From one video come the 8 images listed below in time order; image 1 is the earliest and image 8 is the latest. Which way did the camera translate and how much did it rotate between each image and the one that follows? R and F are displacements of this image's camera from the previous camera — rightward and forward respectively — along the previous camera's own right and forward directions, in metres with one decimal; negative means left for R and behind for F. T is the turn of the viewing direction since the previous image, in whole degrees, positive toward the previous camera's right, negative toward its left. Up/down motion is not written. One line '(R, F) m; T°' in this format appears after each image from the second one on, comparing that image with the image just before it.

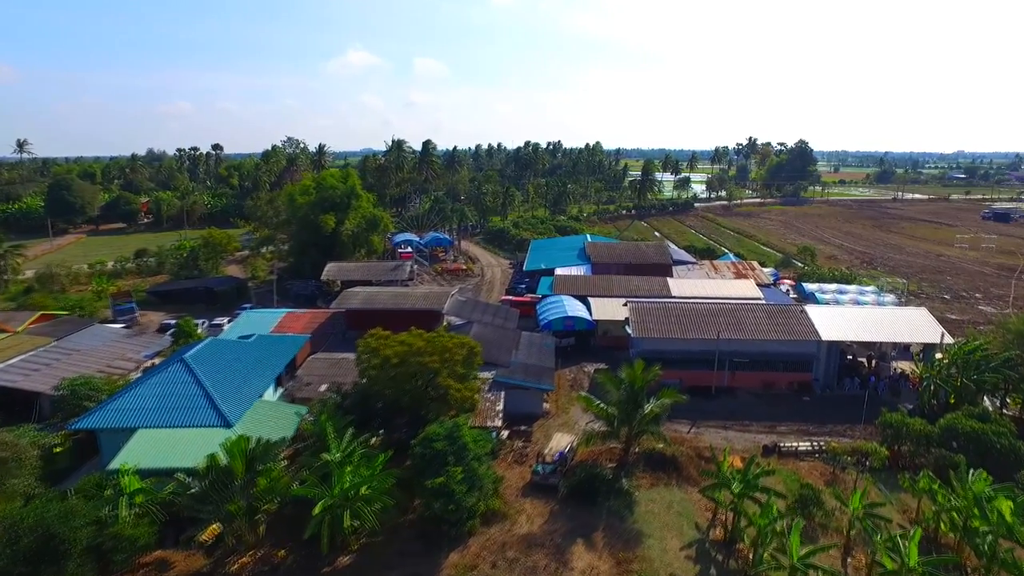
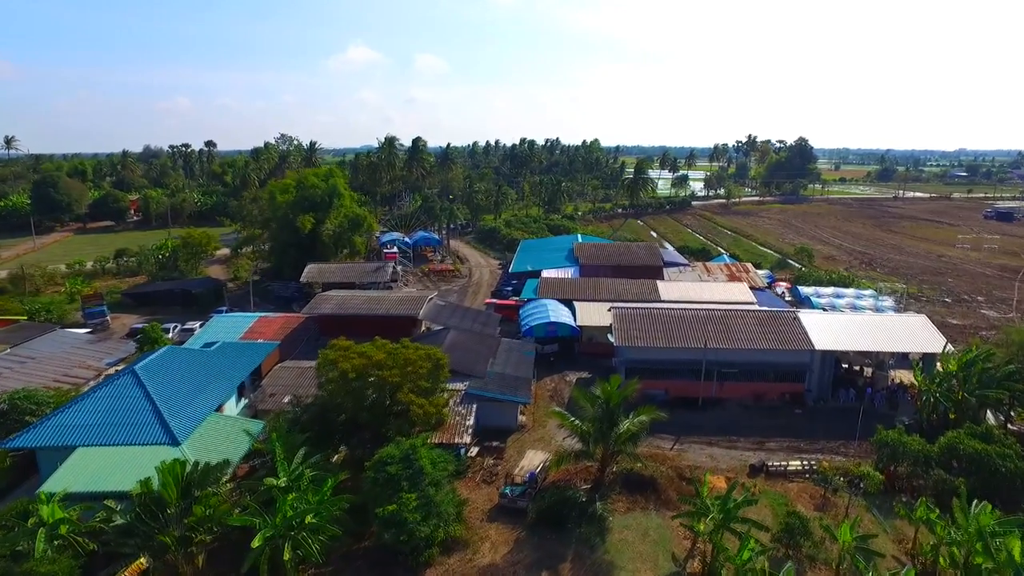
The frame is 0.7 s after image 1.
(+0.9, +1.2) m; 0°
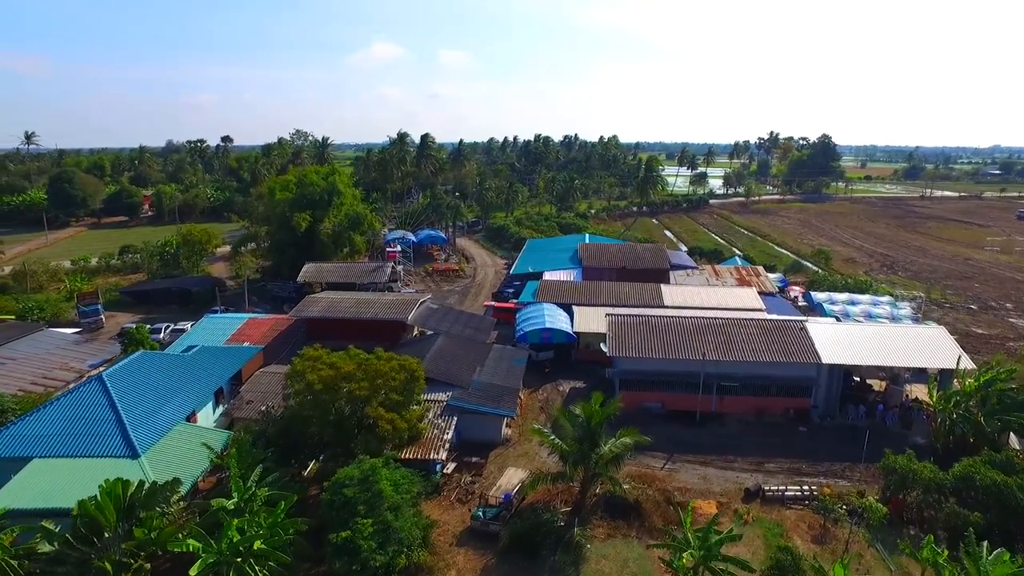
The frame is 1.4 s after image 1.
(+1.2, +1.1) m; -2°
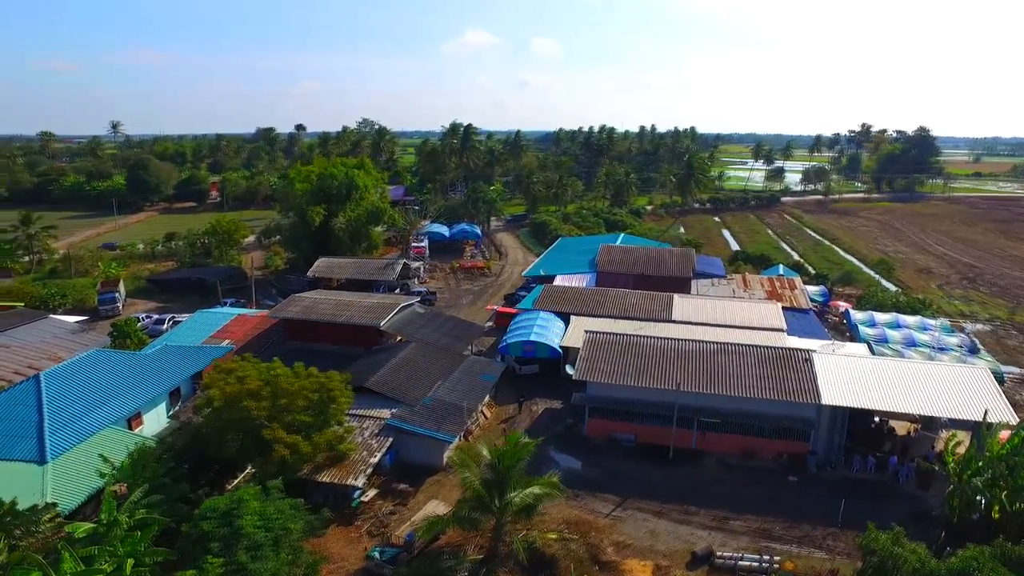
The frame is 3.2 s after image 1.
(+3.9, +2.1) m; -8°
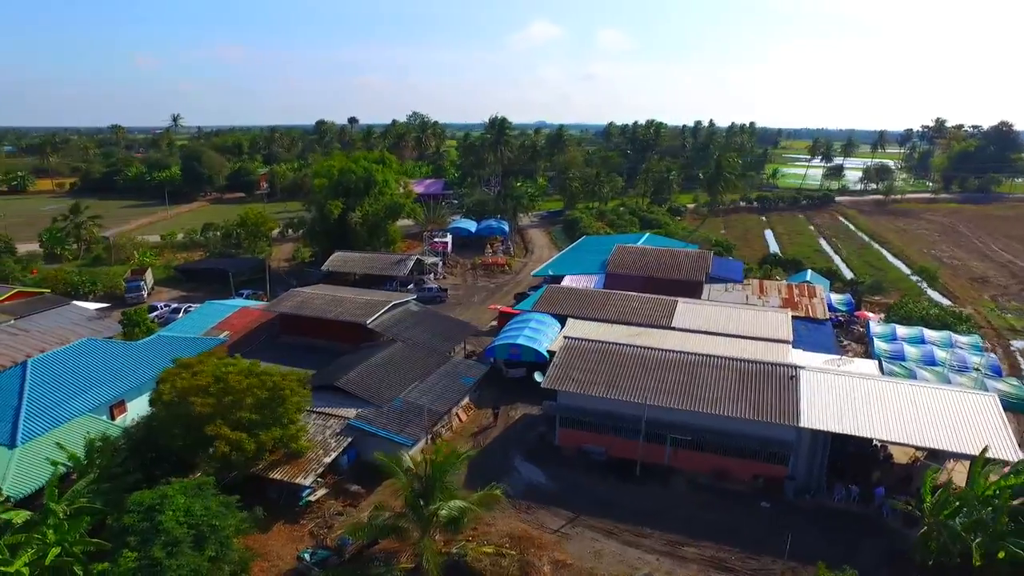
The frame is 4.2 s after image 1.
(+2.8, +0.6) m; -5°
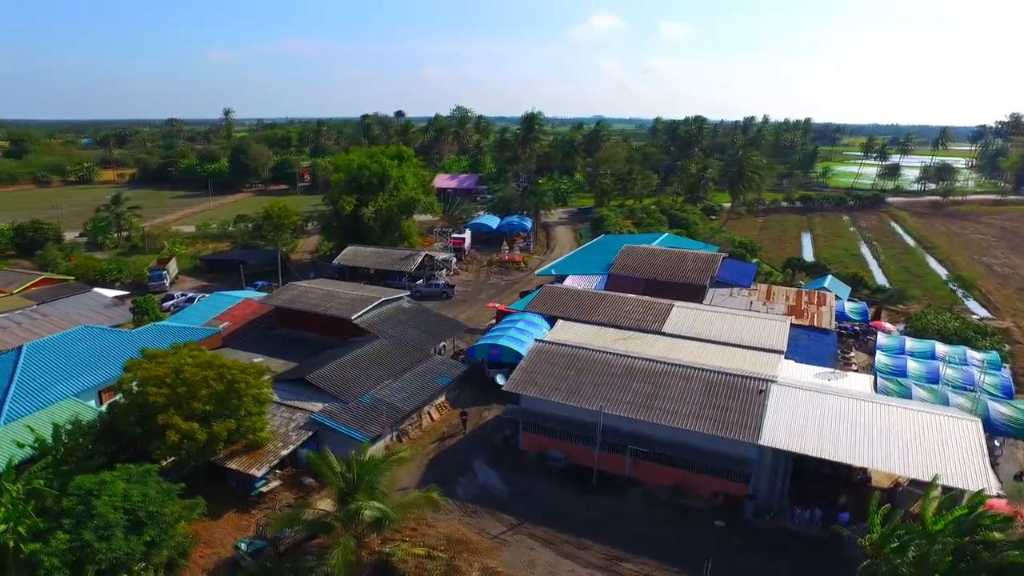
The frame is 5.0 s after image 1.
(+2.7, +0.3) m; -5°
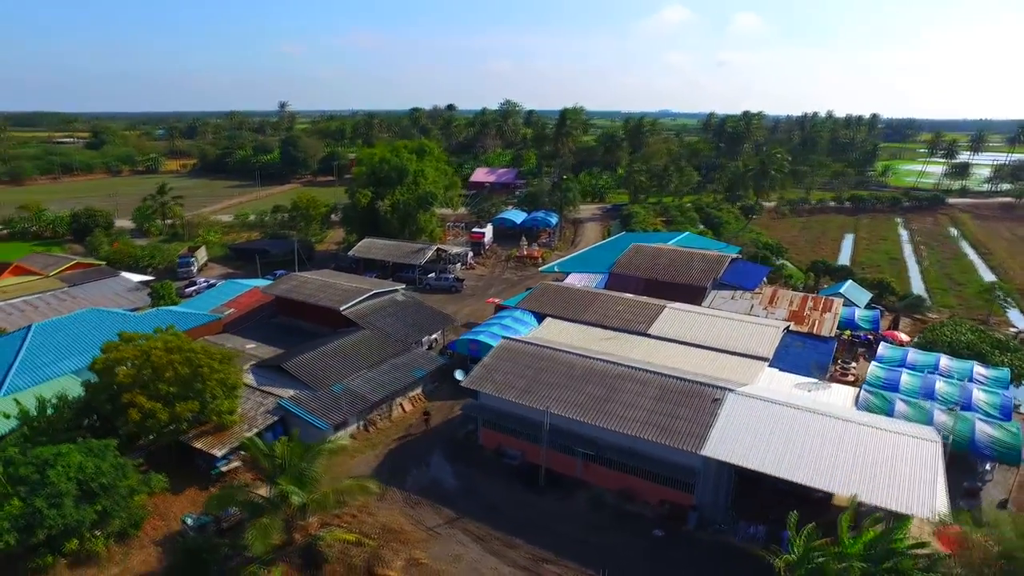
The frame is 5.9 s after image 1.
(+3.0, +0.1) m; -6°
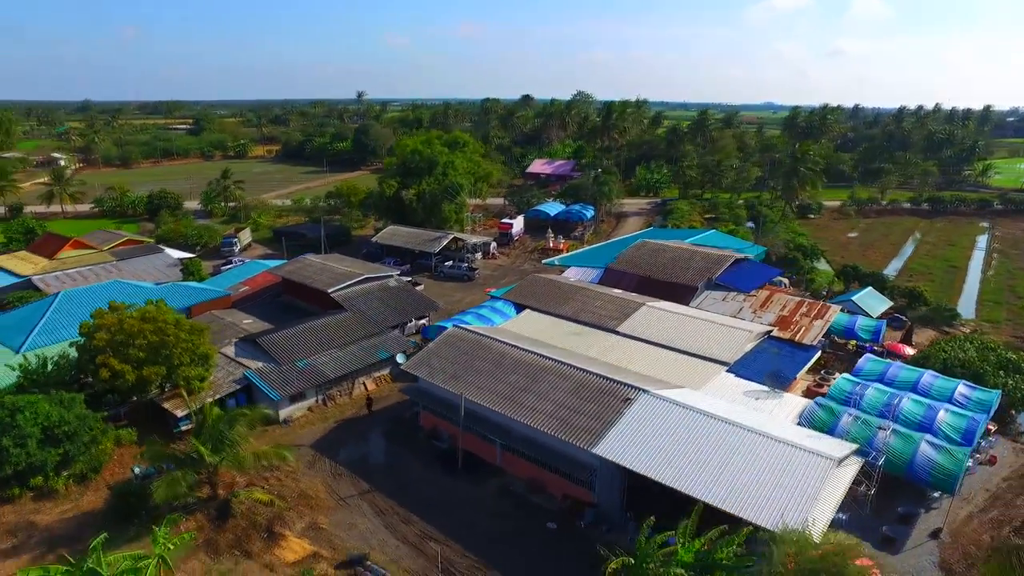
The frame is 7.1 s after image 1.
(+4.8, -0.2) m; -8°
